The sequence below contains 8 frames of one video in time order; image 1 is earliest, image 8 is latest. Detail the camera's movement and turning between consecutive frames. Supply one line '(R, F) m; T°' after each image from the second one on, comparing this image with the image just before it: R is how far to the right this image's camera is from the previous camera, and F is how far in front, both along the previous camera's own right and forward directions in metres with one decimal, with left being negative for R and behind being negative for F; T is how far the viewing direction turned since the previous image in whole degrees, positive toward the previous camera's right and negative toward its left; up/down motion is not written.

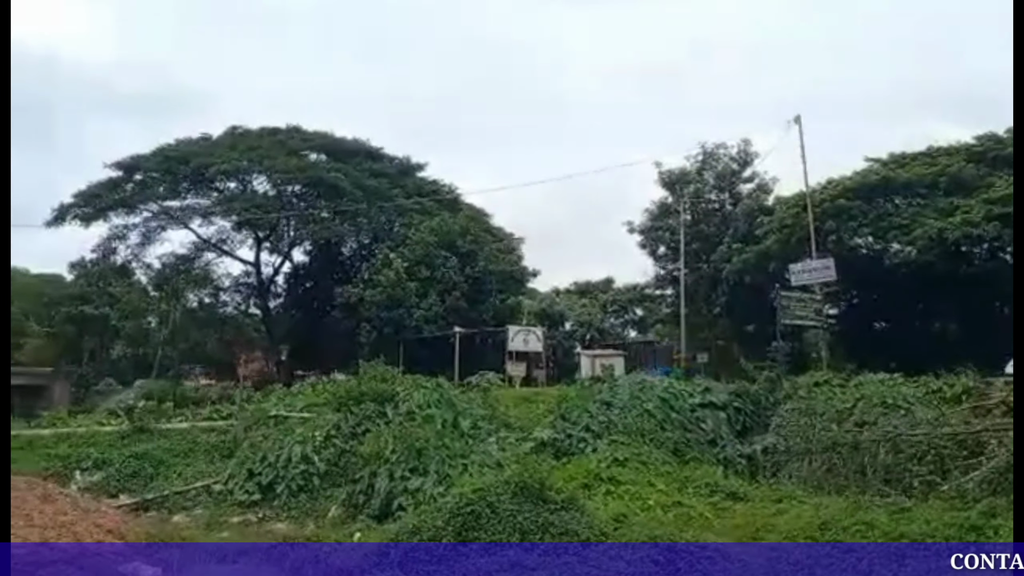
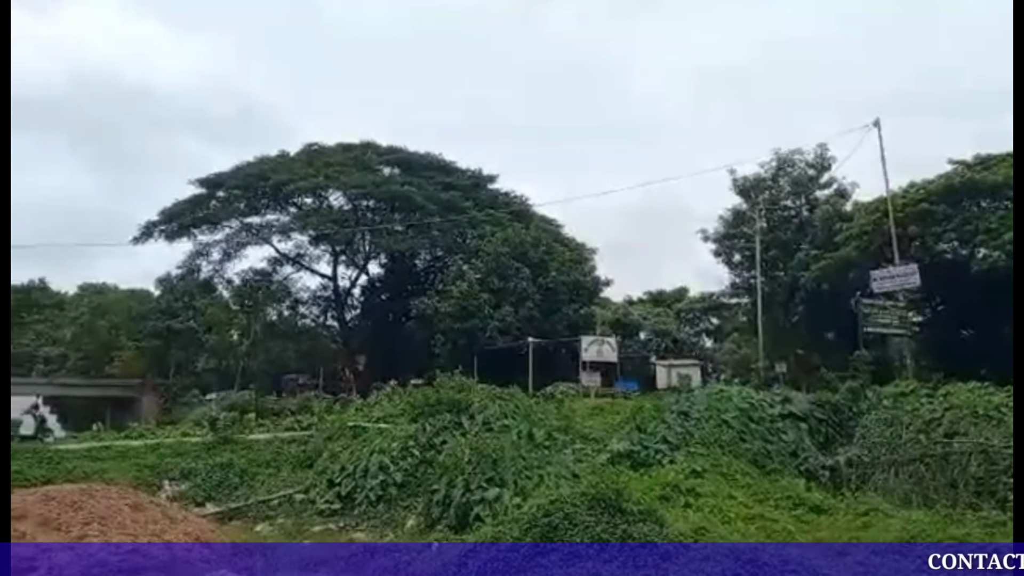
(-0.7, 0.0) m; -4°
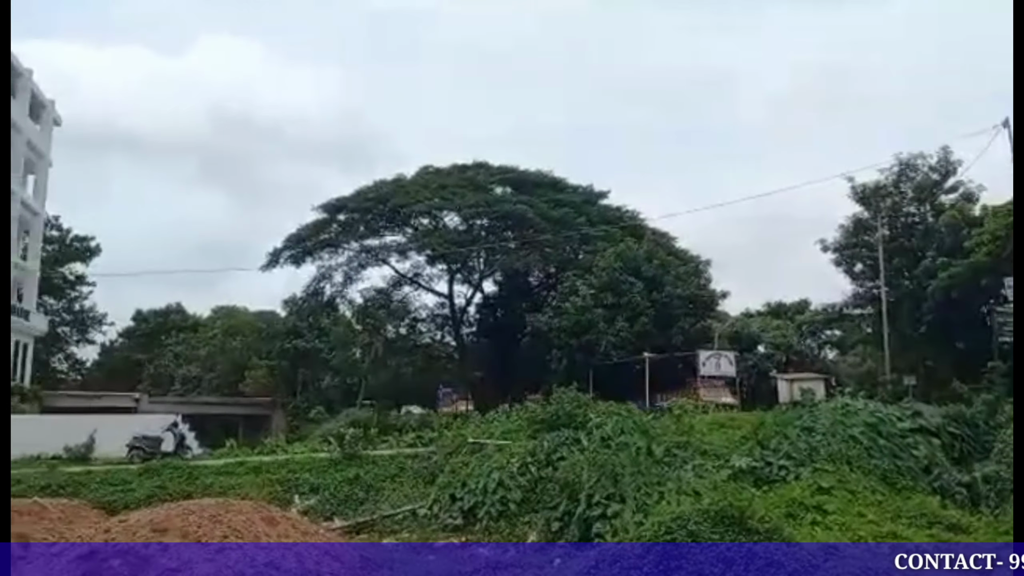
(-1.3, -0.1) m; -5°
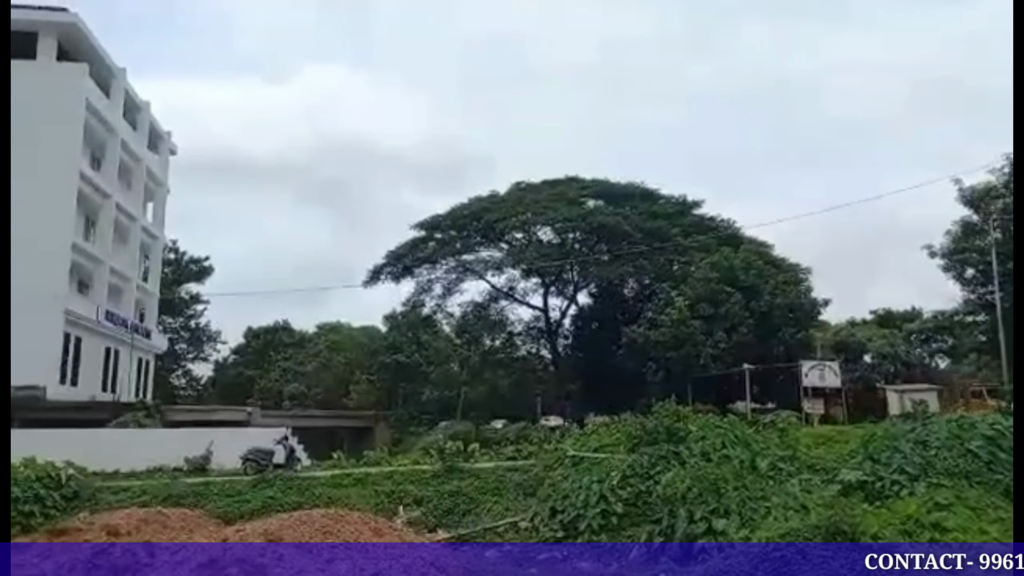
(-0.7, -0.2) m; -5°
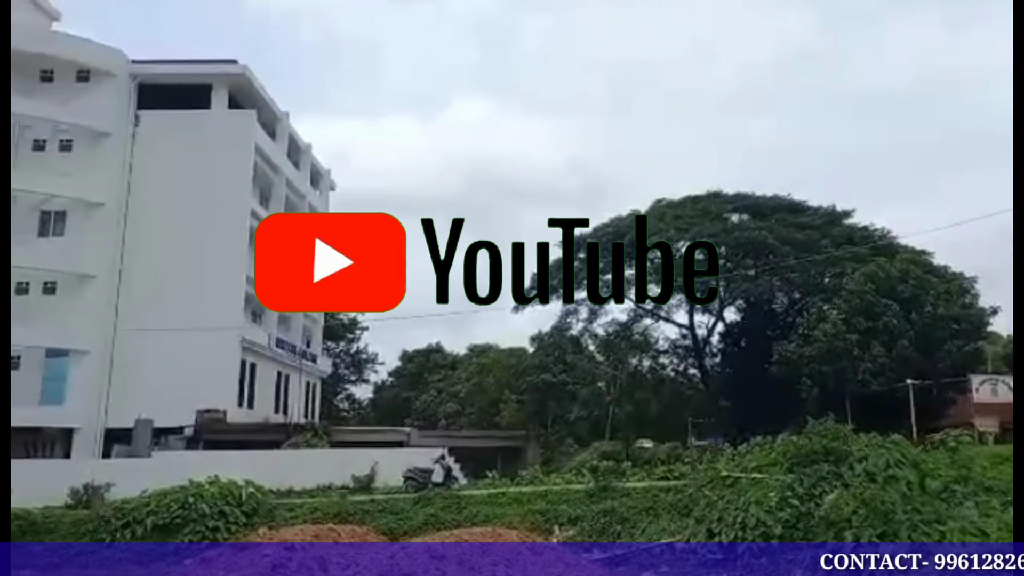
(-1.1, -0.3) m; -8°
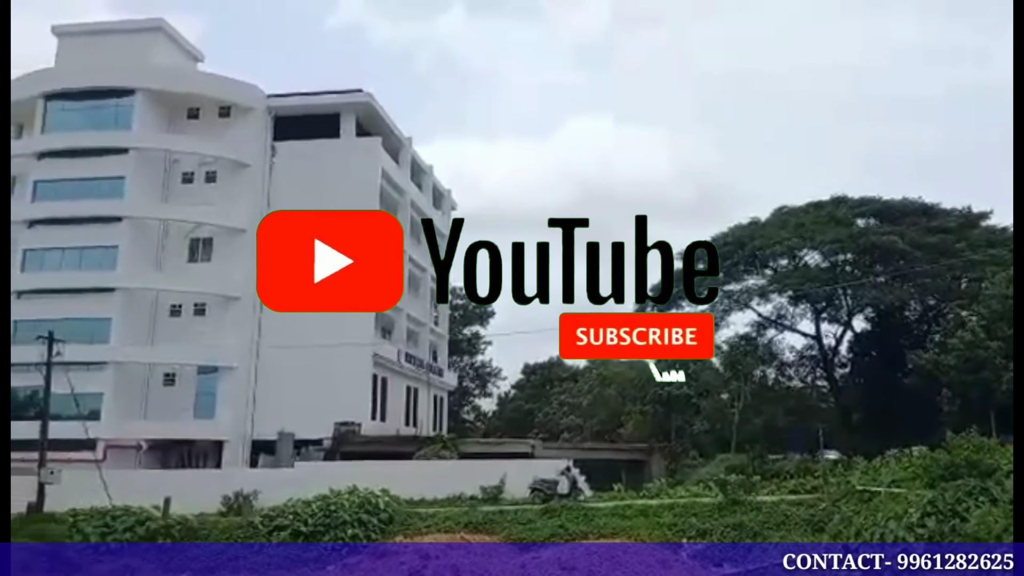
(-0.8, -0.4) m; -7°
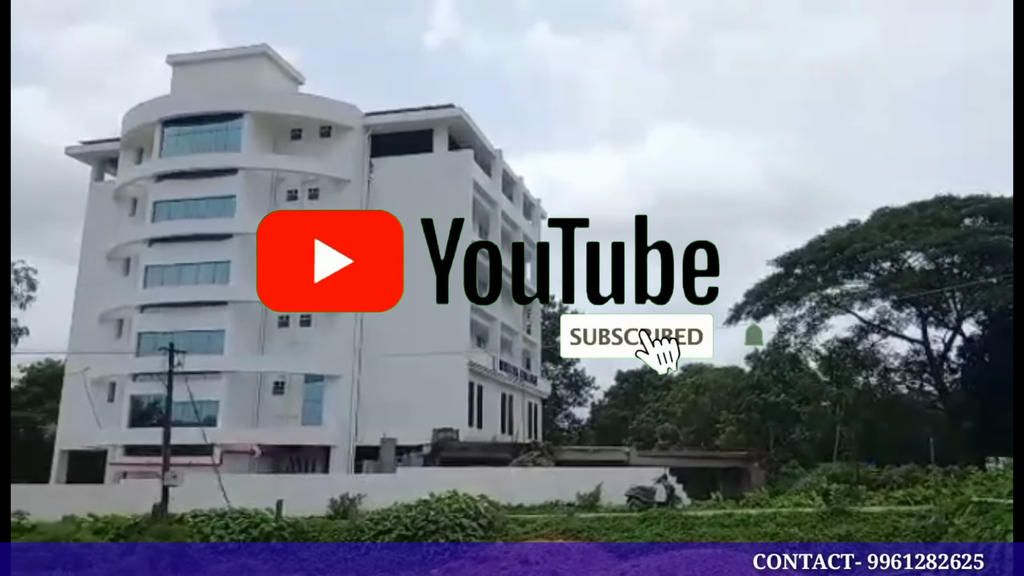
(-0.4, -0.3) m; -6°
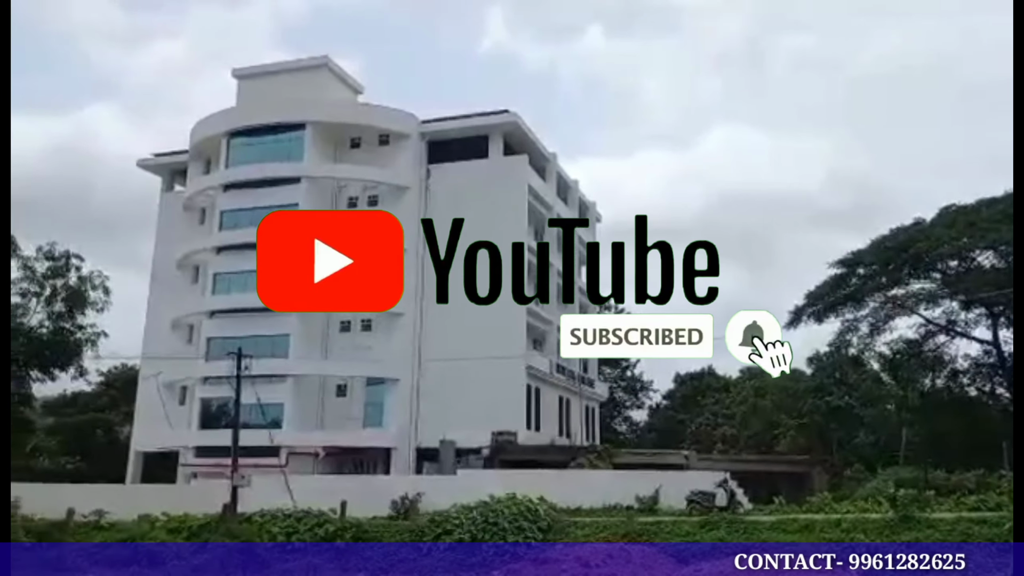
(-0.2, -0.2) m; -4°
